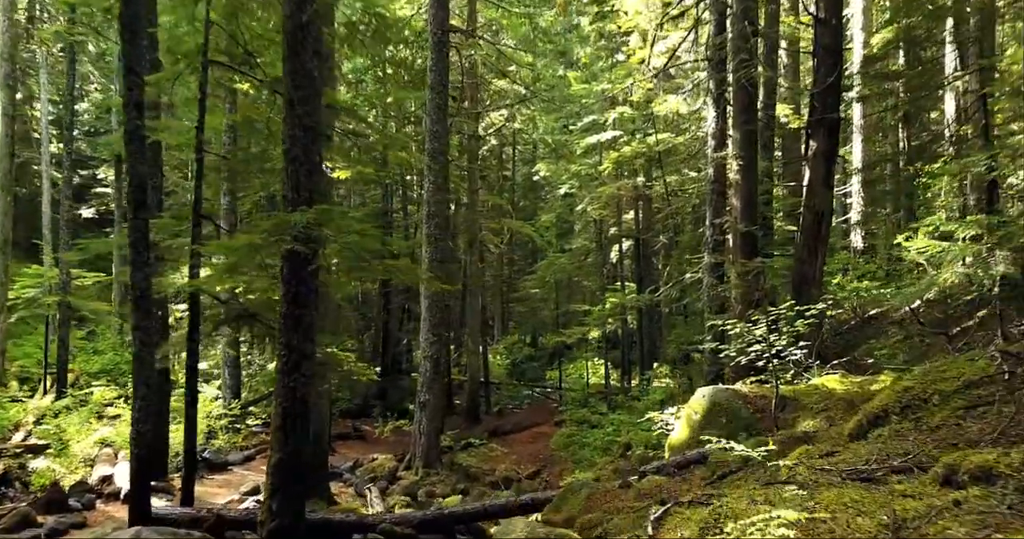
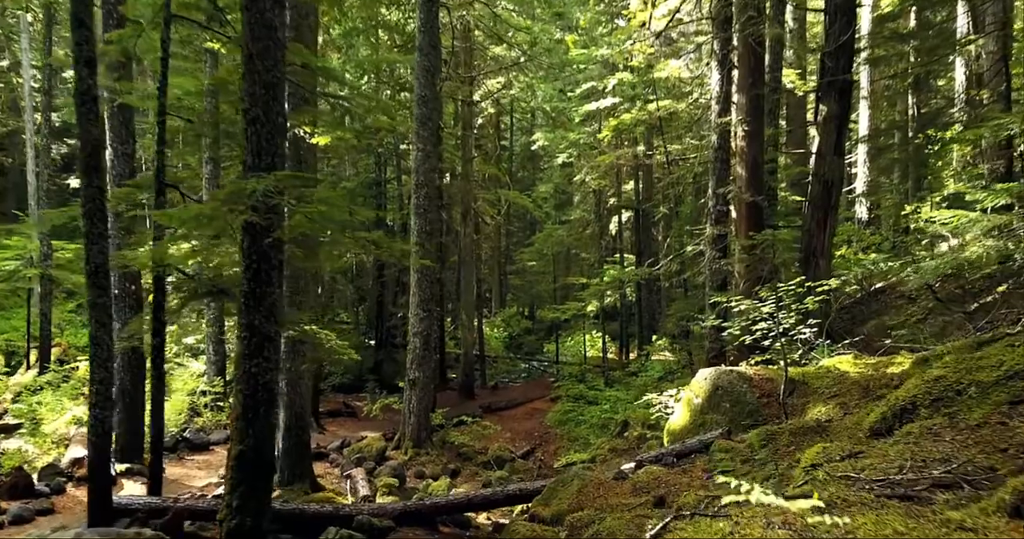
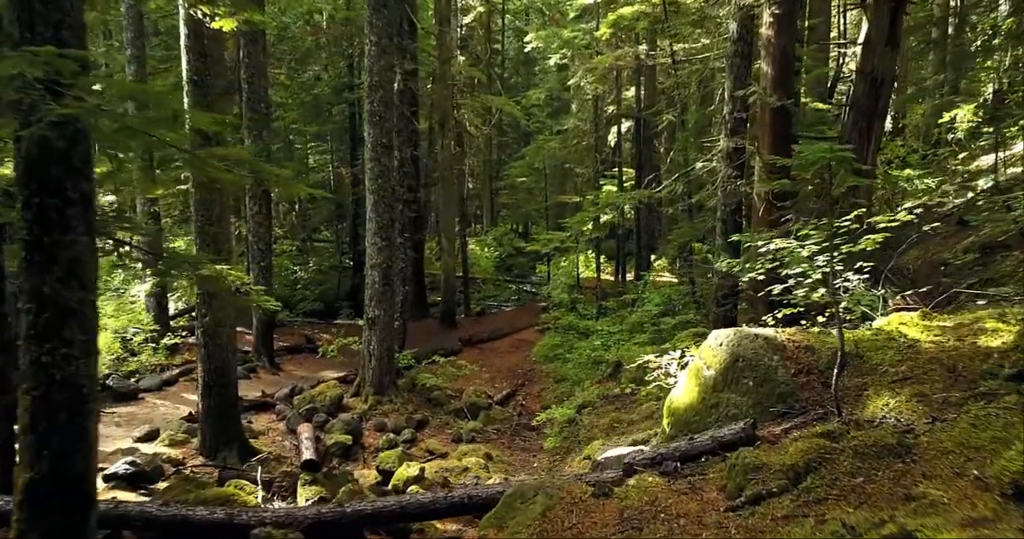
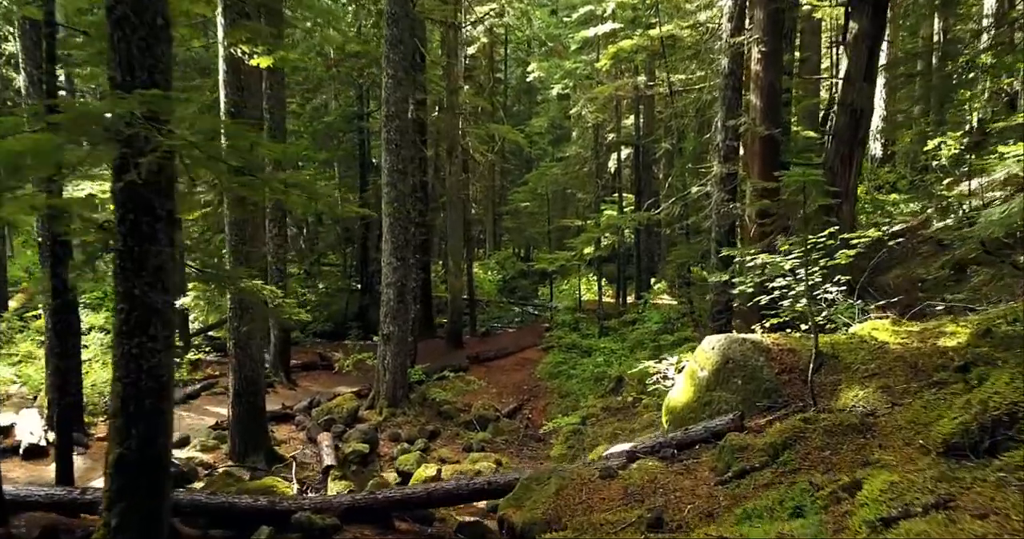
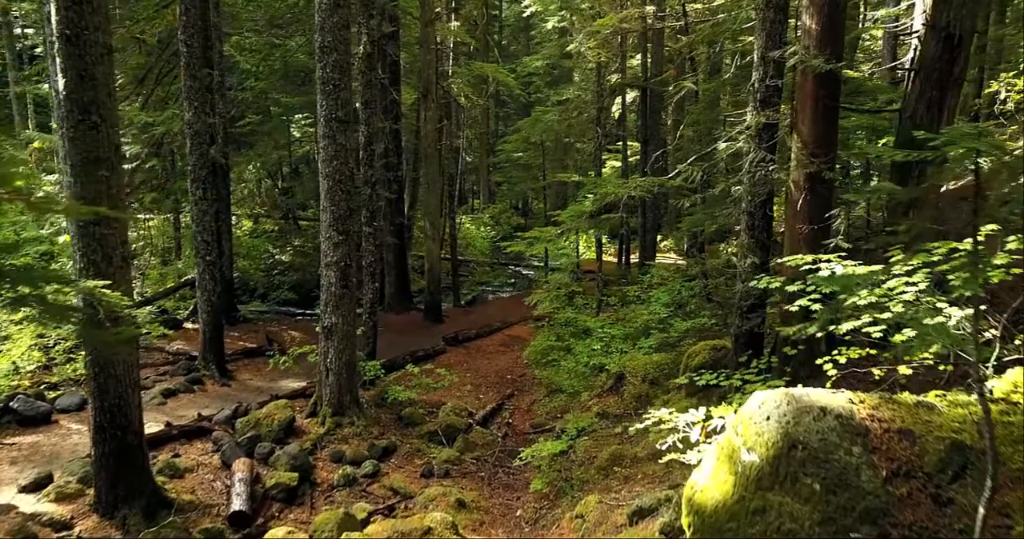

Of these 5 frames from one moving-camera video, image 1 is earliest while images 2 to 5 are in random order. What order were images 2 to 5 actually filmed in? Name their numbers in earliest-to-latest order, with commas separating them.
2, 4, 3, 5
